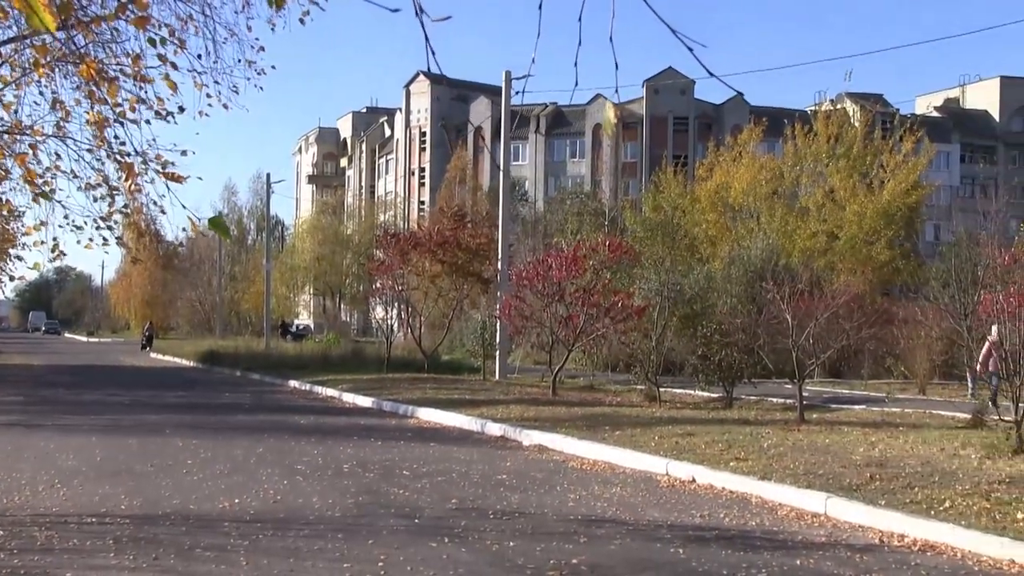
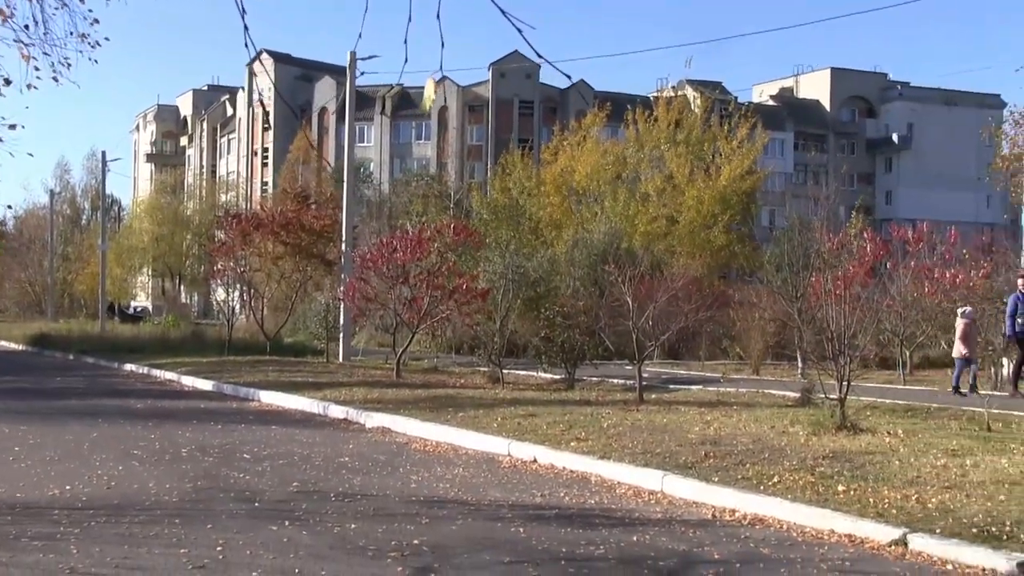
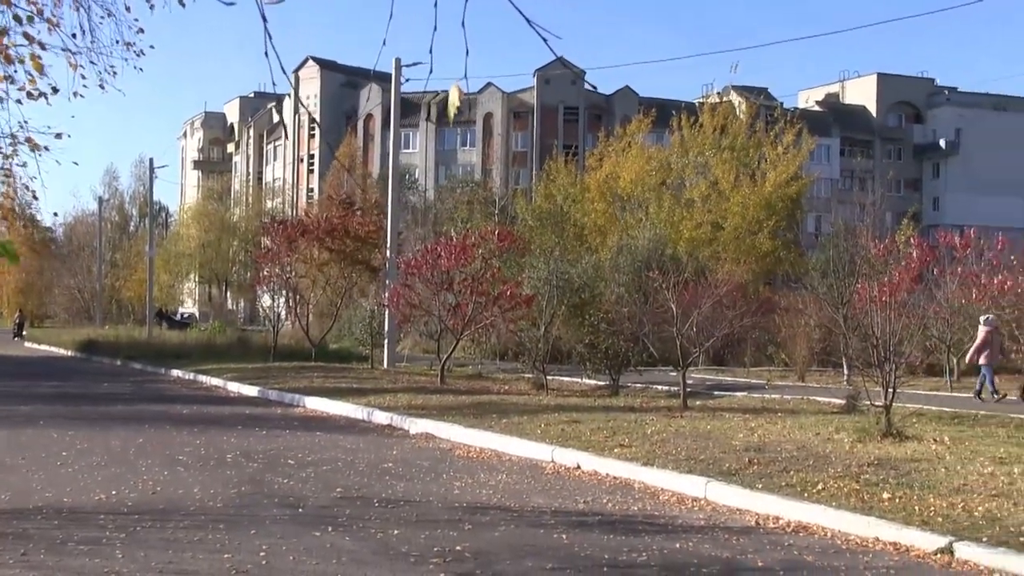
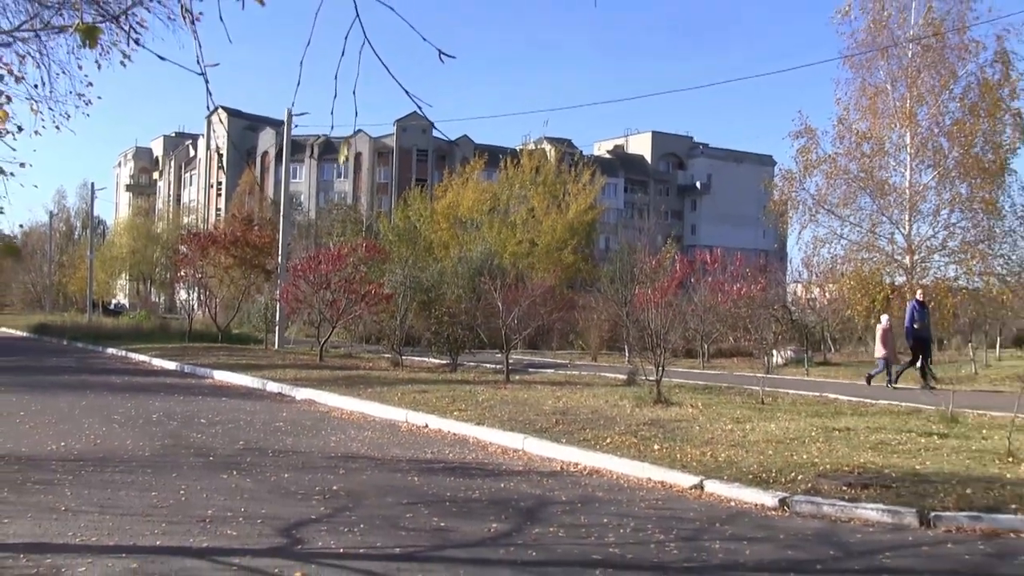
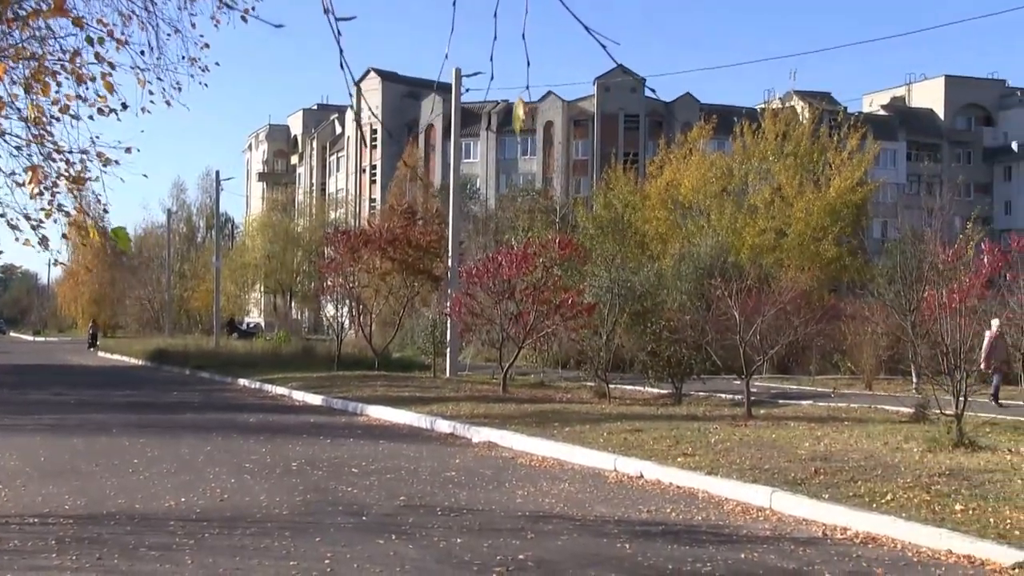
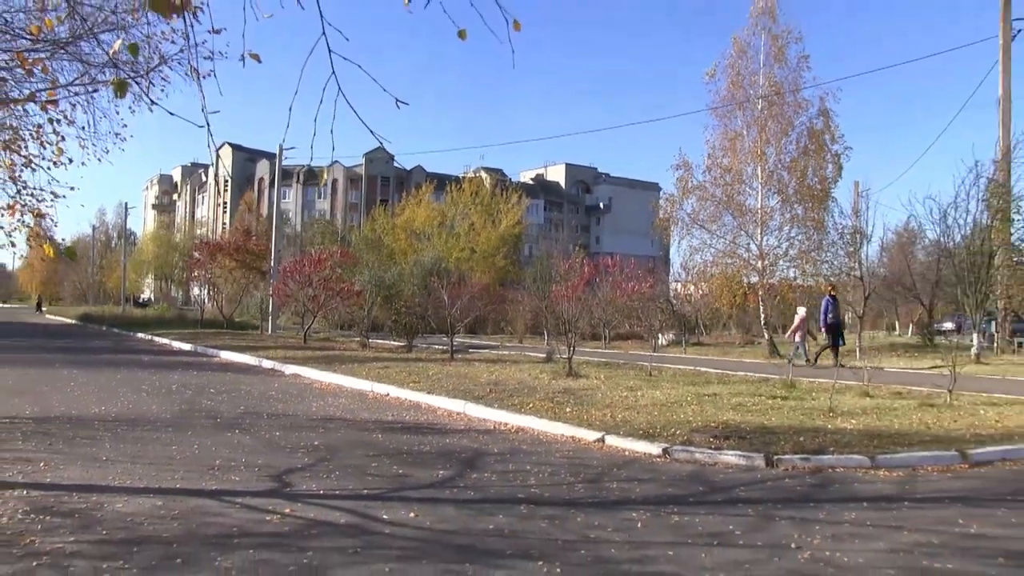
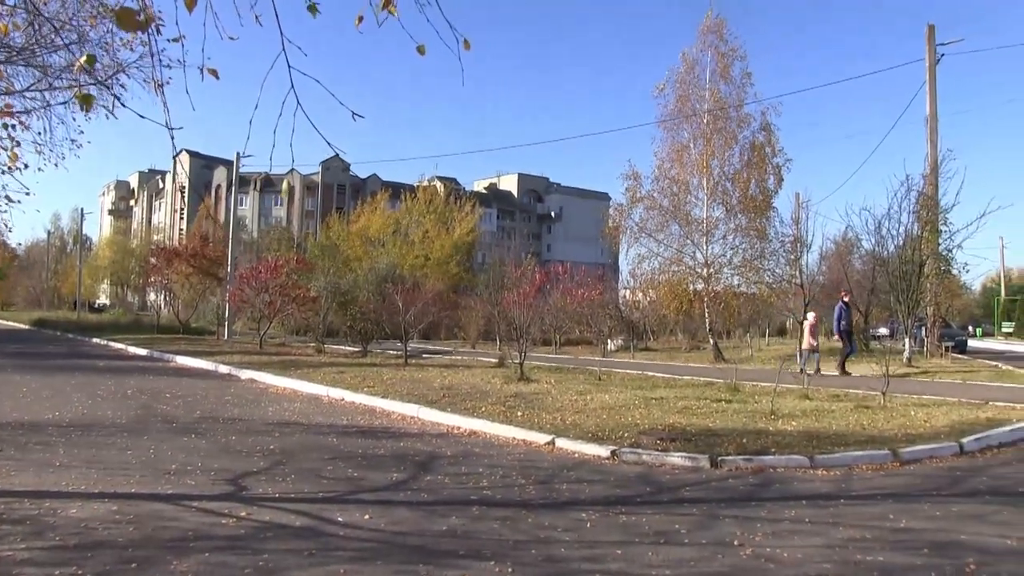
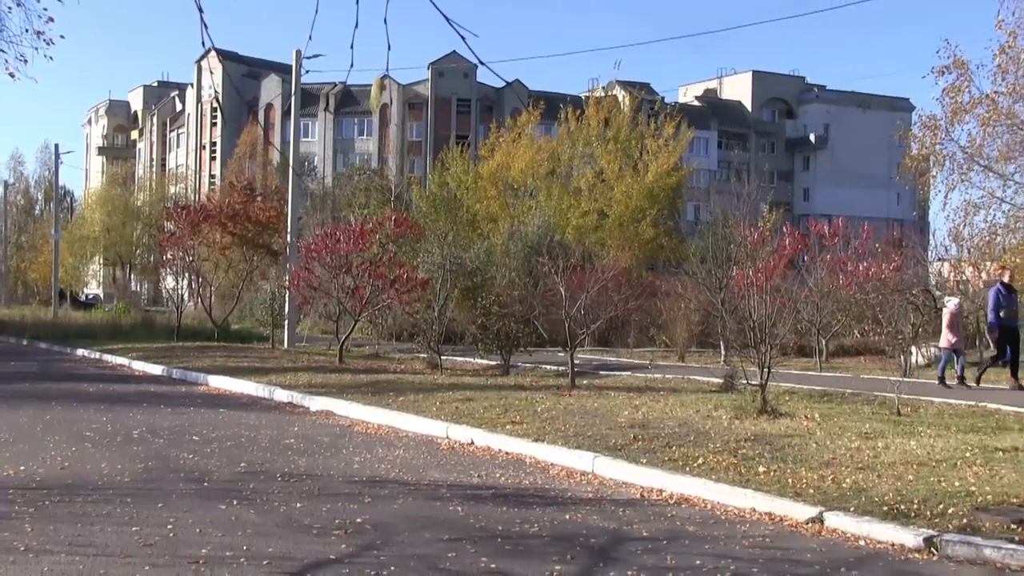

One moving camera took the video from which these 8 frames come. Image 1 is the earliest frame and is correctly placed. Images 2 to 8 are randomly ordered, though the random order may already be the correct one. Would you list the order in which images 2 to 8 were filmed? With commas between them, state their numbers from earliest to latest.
5, 3, 2, 8, 4, 6, 7
